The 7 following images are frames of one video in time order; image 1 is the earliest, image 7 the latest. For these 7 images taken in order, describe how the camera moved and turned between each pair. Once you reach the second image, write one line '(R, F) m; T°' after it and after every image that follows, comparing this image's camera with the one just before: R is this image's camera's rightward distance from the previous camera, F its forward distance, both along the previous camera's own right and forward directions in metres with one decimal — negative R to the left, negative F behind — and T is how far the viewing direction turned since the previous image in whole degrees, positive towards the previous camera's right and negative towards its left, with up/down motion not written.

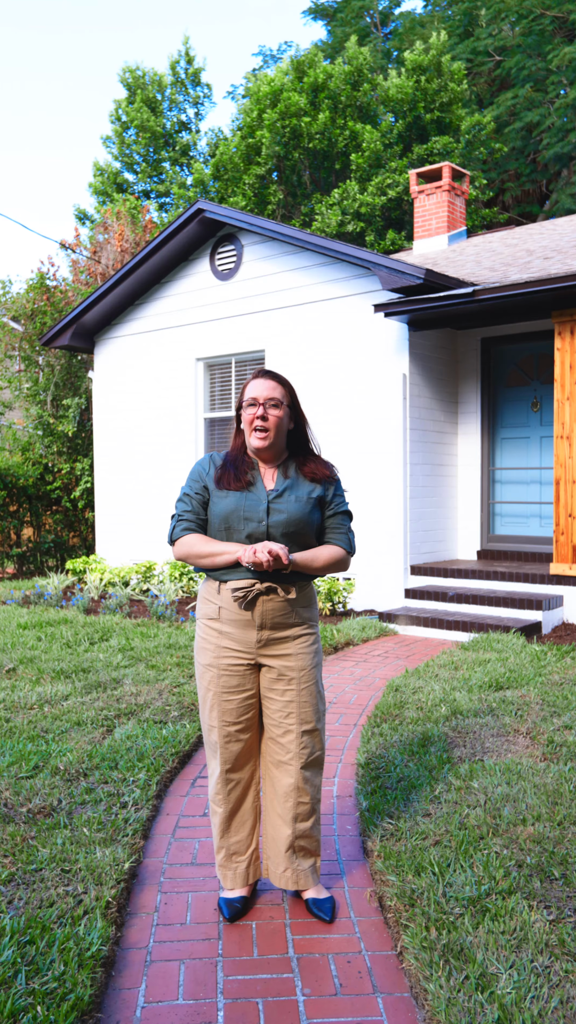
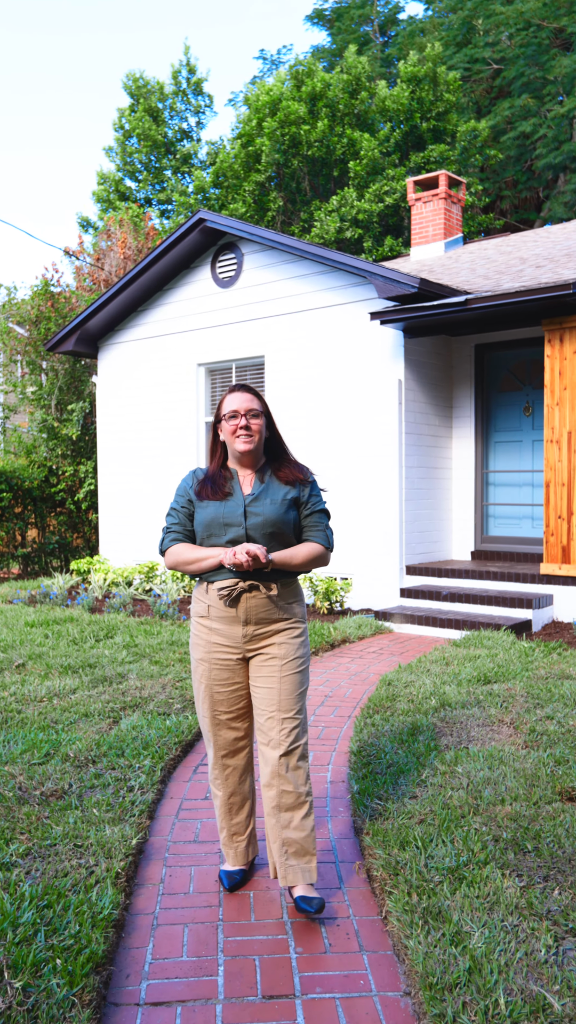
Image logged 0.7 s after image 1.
(0.0, -0.3) m; 0°
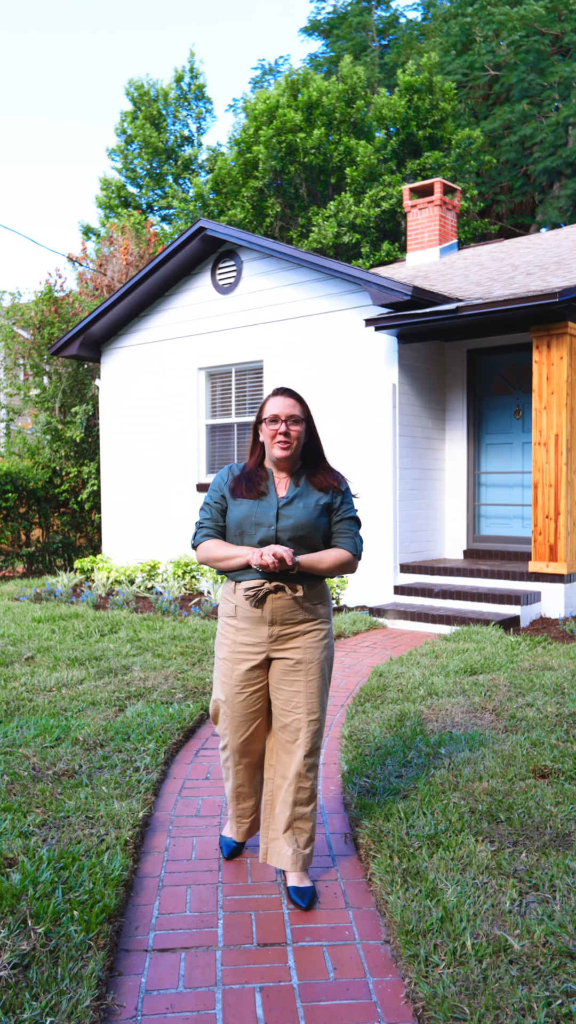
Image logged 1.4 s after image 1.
(0.0, -0.3) m; 0°
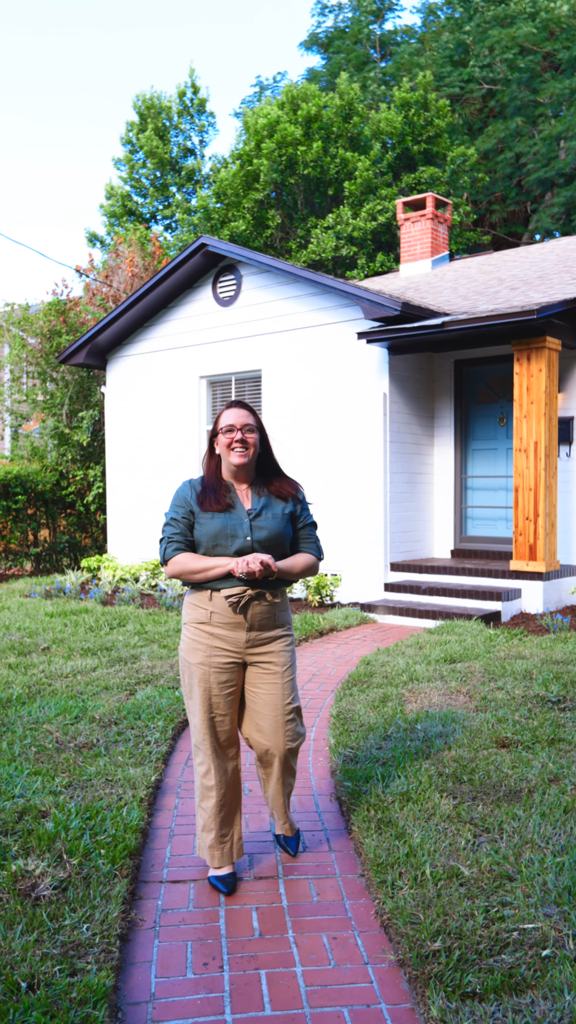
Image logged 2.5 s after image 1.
(0.0, -0.5) m; 0°
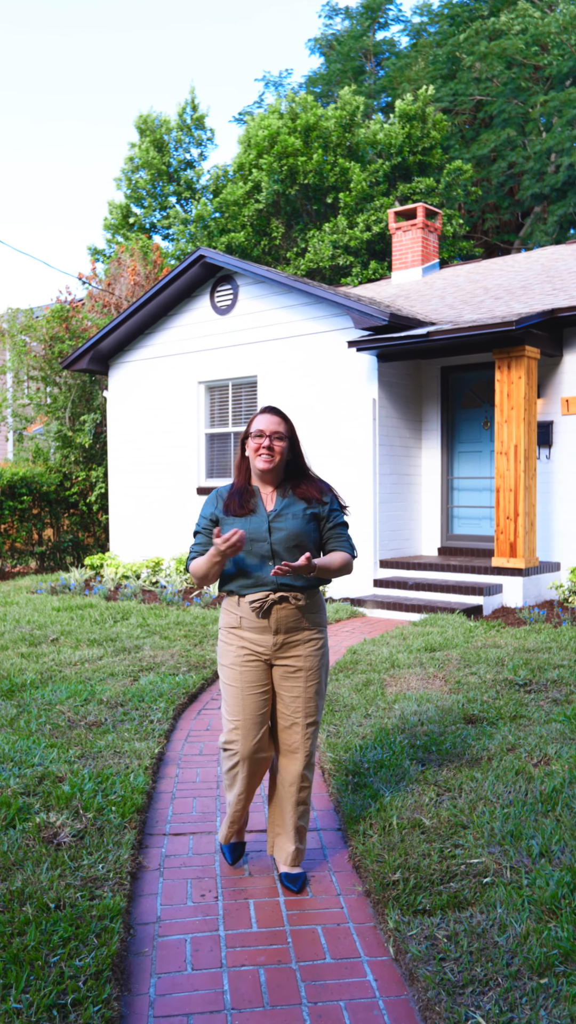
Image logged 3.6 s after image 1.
(+0.1, -0.5) m; 0°
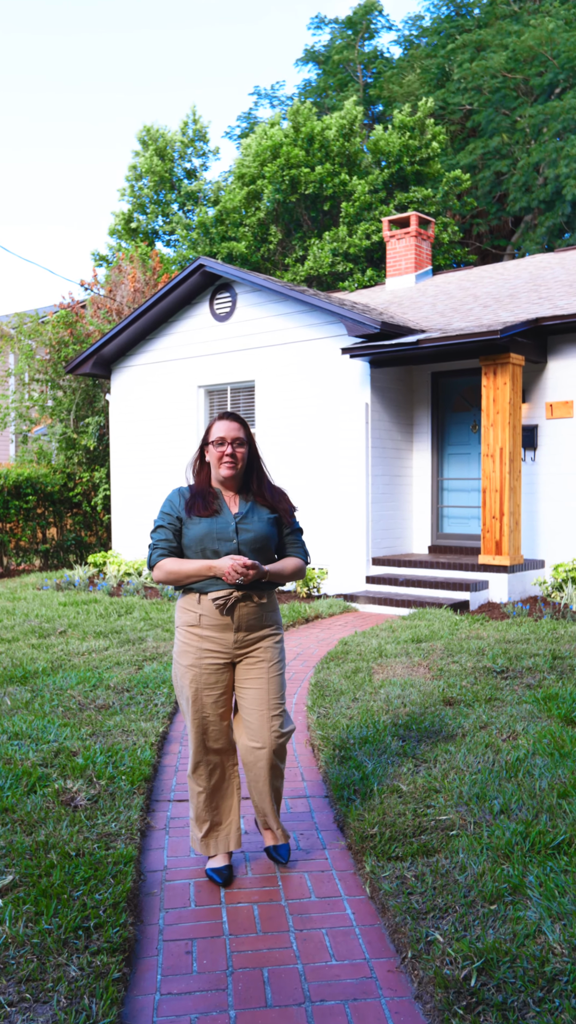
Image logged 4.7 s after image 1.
(0.0, -0.4) m; 0°
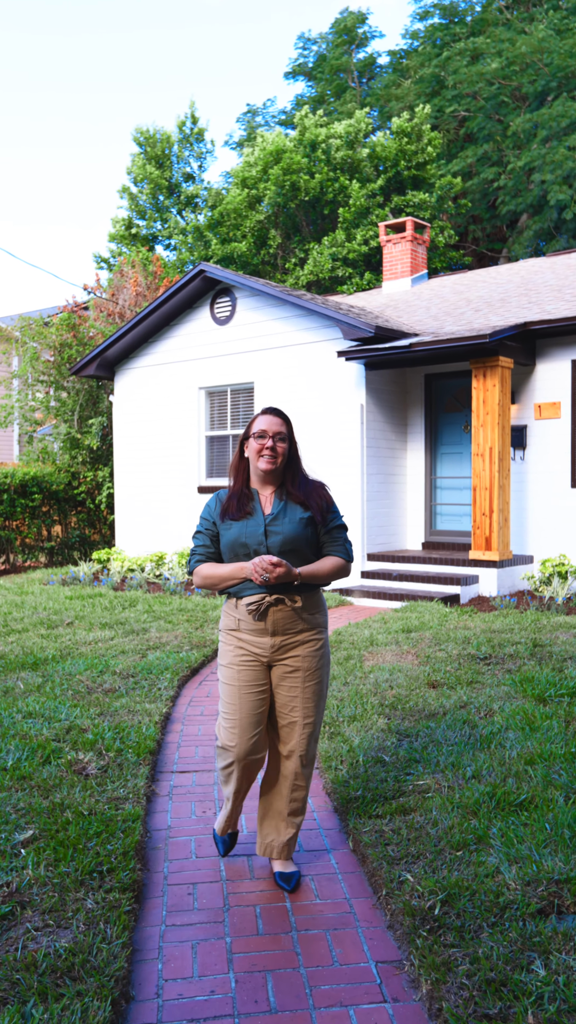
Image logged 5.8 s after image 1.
(0.0, -0.4) m; 0°
